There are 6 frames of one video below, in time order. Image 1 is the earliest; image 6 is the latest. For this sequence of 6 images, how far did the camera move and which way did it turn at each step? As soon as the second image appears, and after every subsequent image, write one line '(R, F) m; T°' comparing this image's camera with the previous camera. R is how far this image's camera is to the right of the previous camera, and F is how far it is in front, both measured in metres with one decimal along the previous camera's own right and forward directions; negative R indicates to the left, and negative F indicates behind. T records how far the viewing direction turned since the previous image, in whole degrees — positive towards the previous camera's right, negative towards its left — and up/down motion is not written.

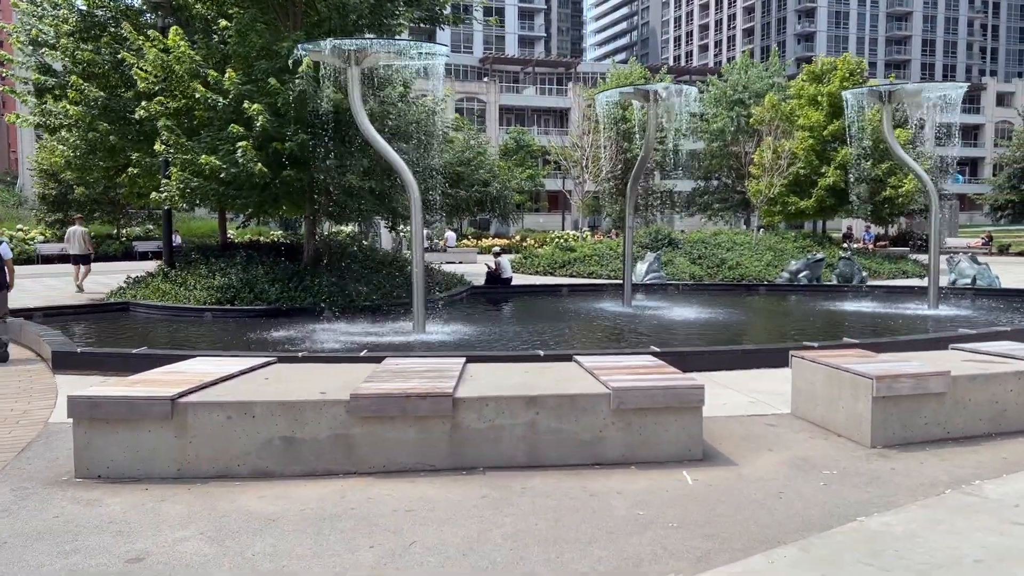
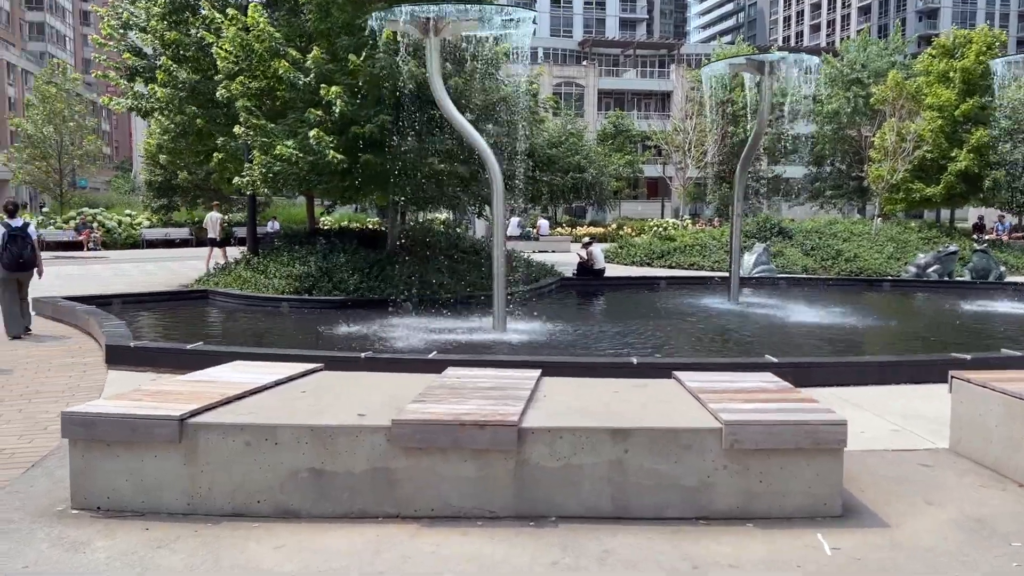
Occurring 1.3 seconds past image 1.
(+0.1, +1.1) m; -7°
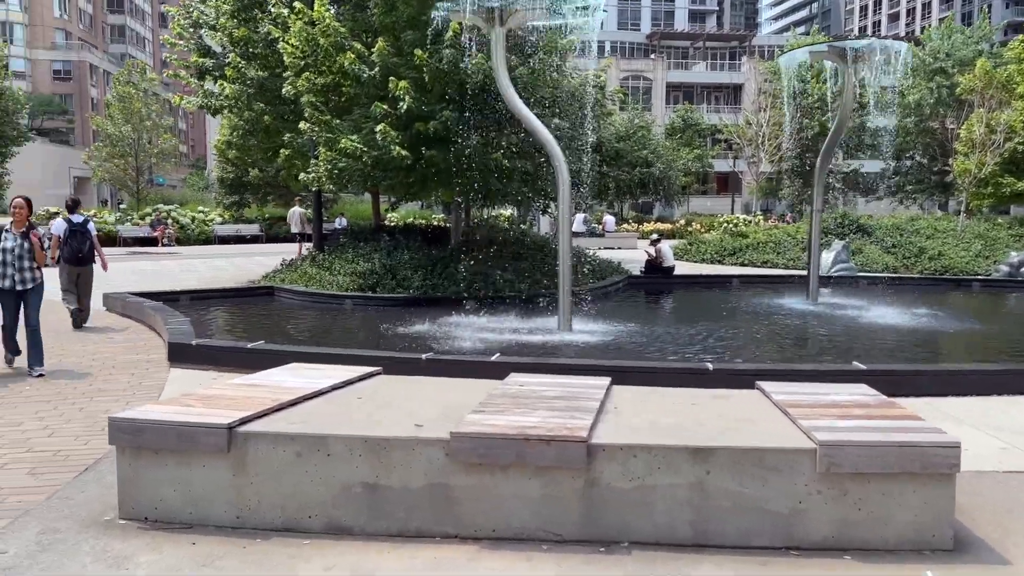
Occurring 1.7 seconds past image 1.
(0.0, +0.4) m; -4°
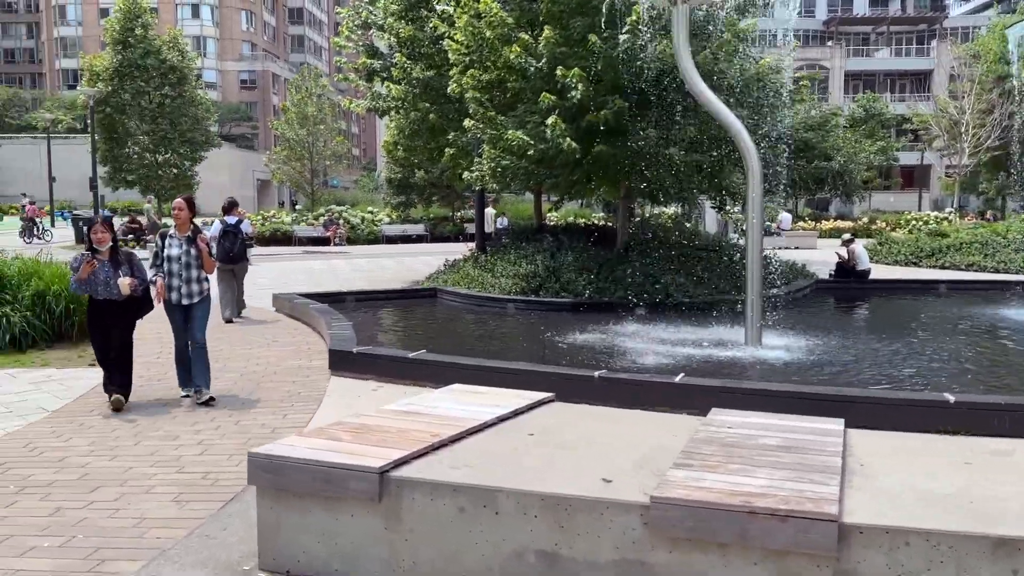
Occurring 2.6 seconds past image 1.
(-0.2, +0.8) m; -11°
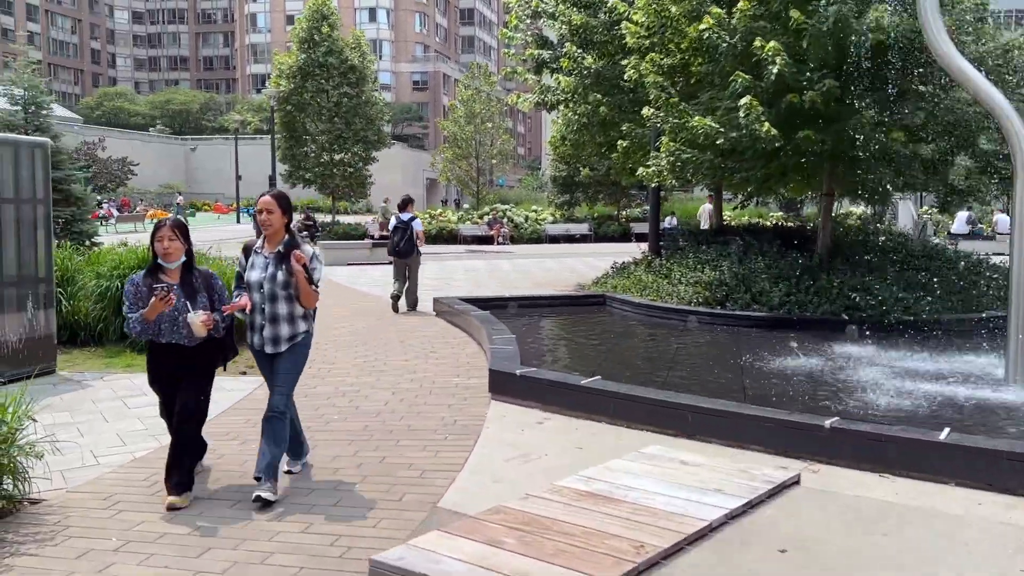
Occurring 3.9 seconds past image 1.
(-0.3, +1.2) m; -11°
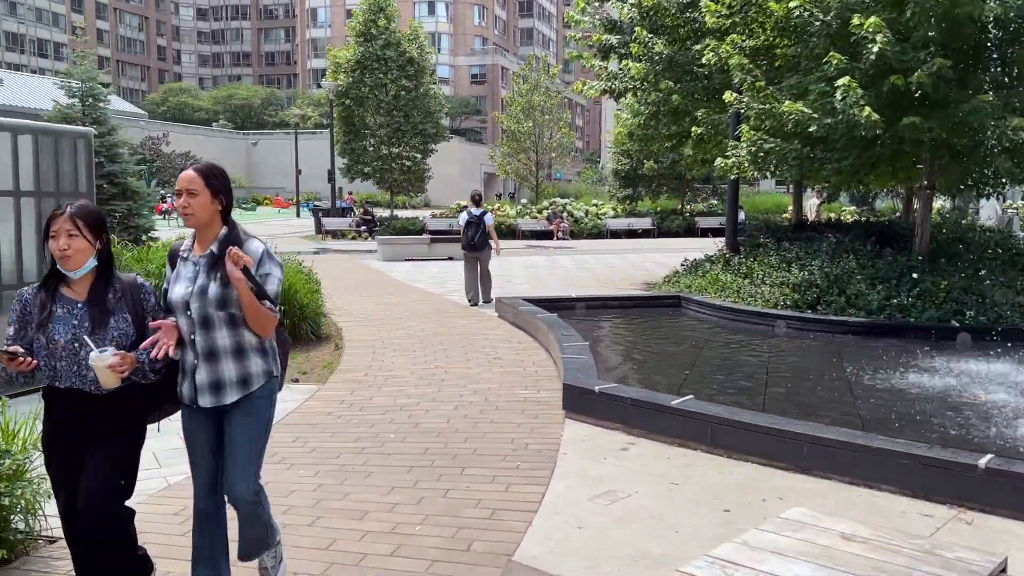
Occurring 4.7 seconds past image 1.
(-0.2, +0.8) m; -4°
